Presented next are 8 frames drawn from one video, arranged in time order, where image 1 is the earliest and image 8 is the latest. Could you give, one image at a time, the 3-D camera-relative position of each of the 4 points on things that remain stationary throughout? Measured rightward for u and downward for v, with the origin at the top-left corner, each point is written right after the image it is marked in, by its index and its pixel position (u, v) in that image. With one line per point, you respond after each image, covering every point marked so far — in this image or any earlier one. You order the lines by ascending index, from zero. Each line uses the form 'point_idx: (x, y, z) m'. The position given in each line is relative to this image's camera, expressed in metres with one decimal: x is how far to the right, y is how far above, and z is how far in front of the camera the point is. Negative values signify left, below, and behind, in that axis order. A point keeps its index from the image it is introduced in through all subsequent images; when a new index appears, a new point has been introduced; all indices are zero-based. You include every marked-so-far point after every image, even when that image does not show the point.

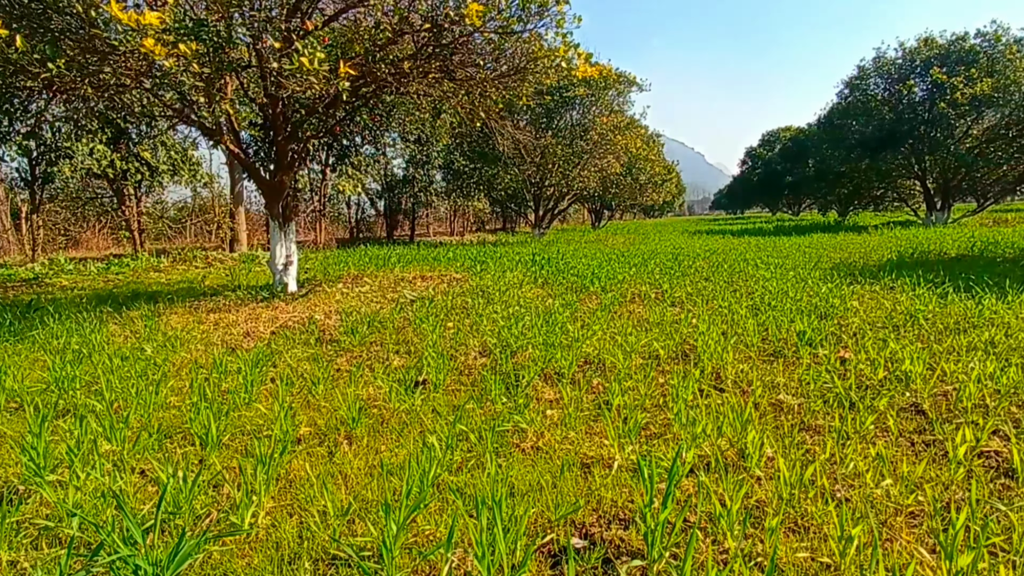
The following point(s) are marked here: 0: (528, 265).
0: (+0.2, +0.3, +7.8) m
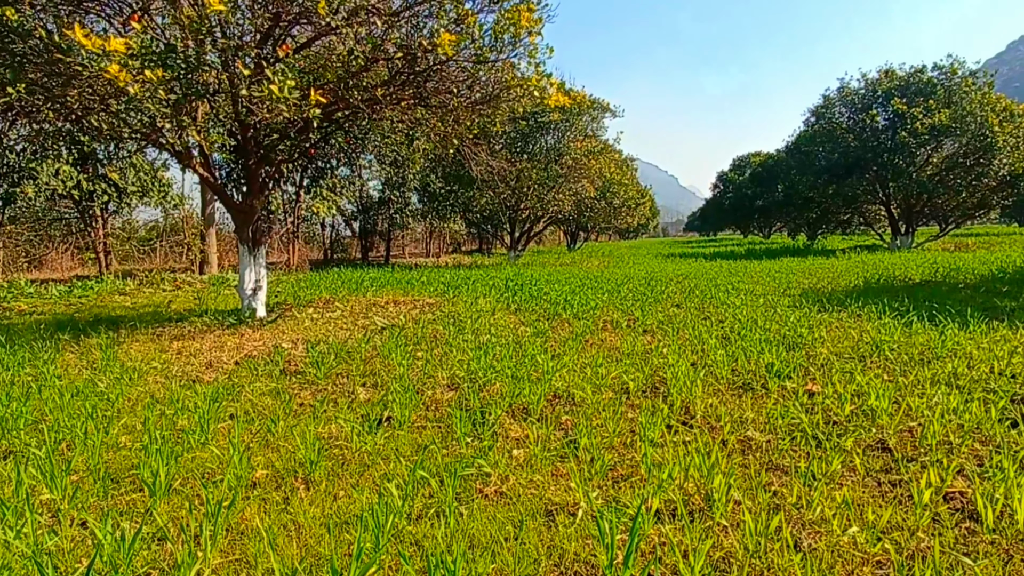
0: (-0.1, 0.0, +7.7) m
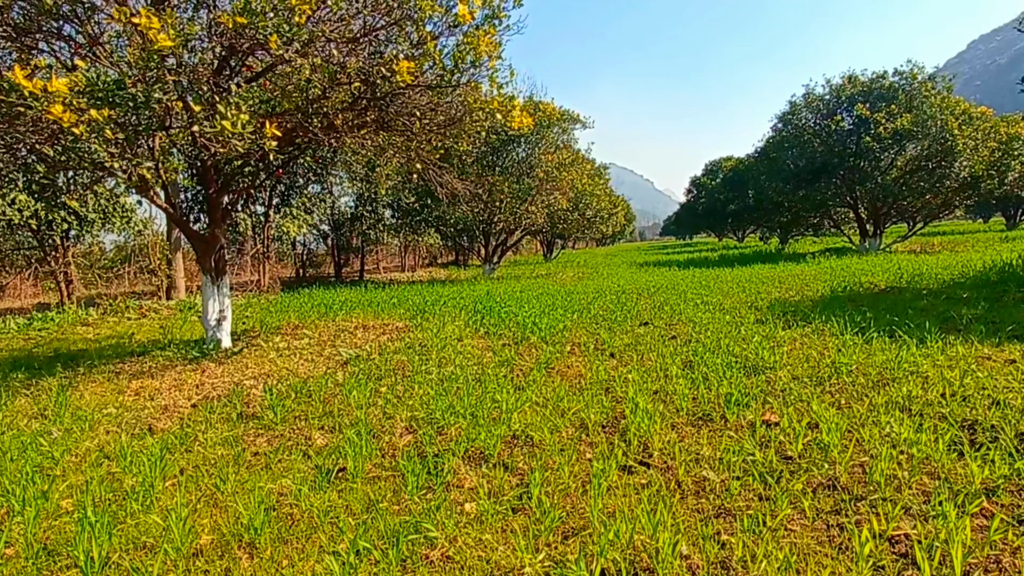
0: (-0.5, -0.3, +7.7) m
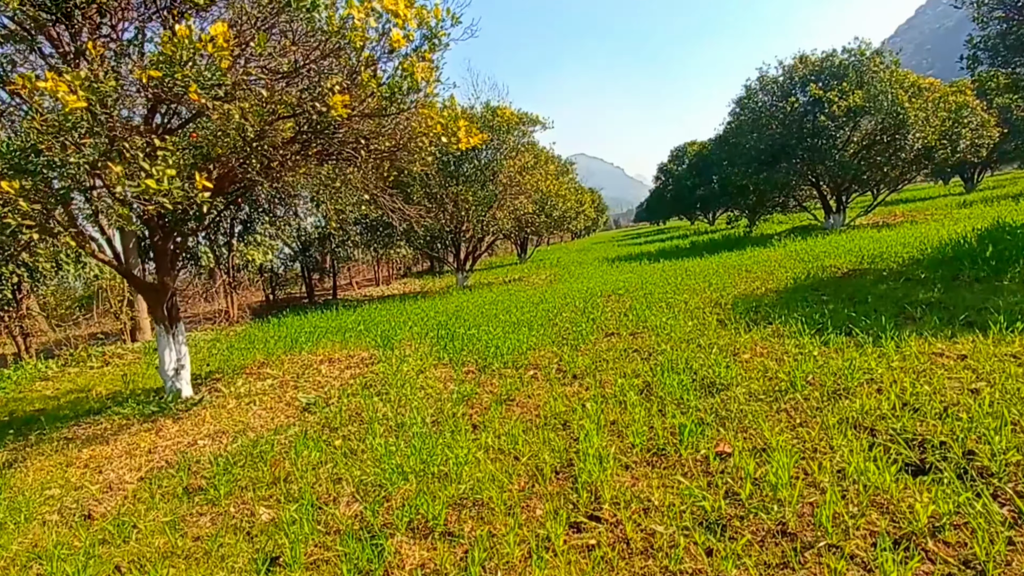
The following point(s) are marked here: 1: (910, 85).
0: (-1.0, -0.6, +7.6) m
1: (+11.2, +5.7, +16.3) m
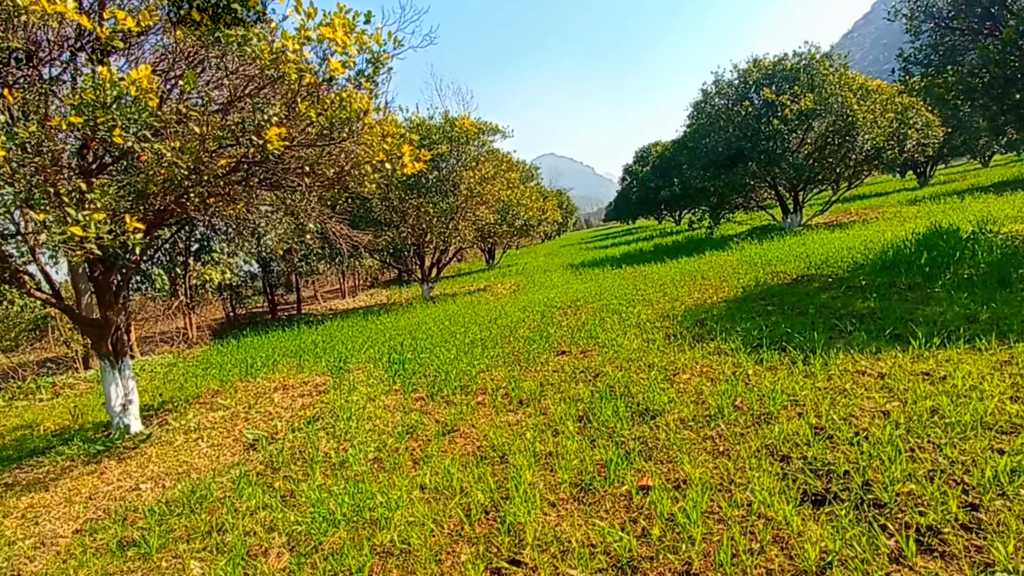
0: (-1.5, -0.9, +7.6) m
1: (+10.0, +5.8, +16.8) m
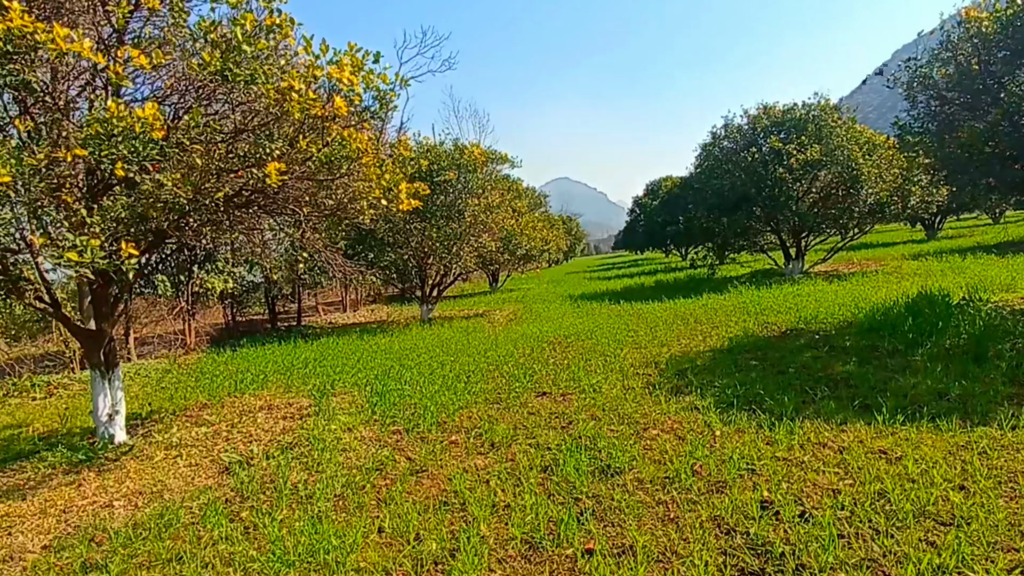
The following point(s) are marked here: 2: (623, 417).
0: (-1.7, -1.2, +7.7) m
1: (+10.3, +4.3, +17.0) m
2: (+1.0, -1.2, +5.3) m
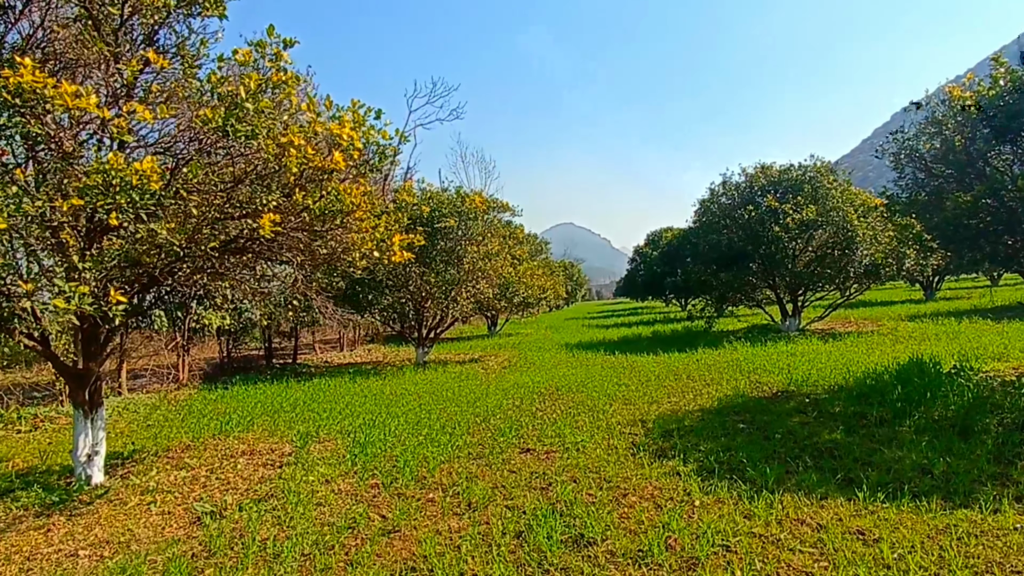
0: (-1.9, -1.9, +7.6) m
1: (+10.4, +2.5, +17.3) m
2: (+0.8, -1.7, +5.2) m
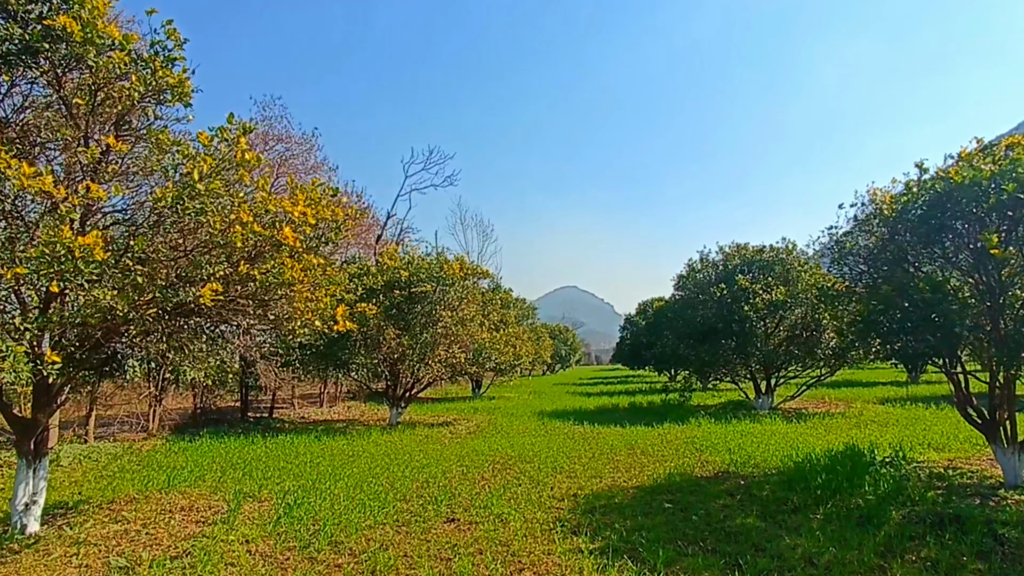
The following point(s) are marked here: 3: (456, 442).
0: (-2.8, -2.7, +7.8) m
1: (+9.7, +0.1, +17.8) m
2: (0.0, -2.5, +5.4) m
3: (-1.3, -3.5, +13.1) m
